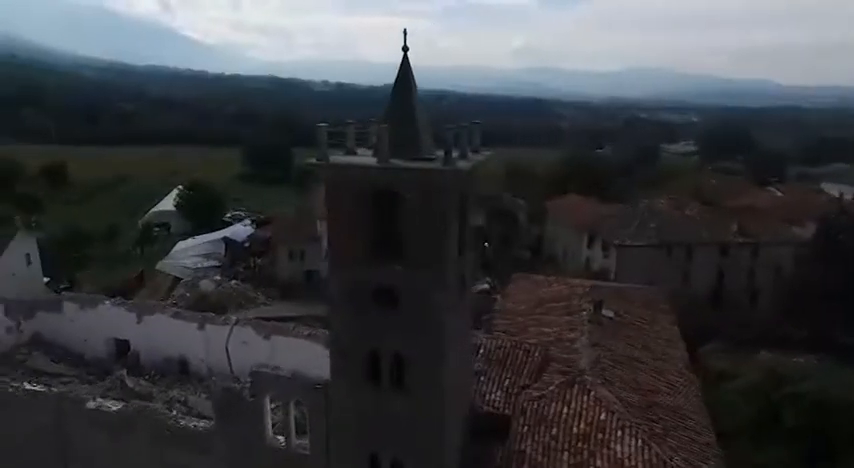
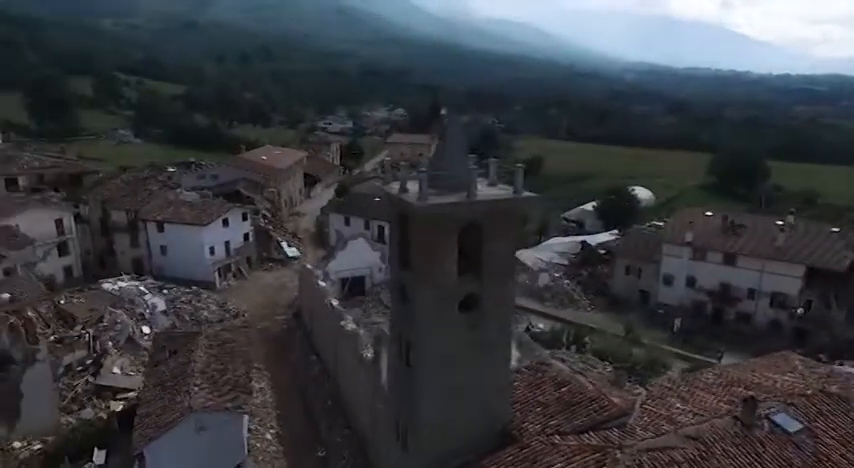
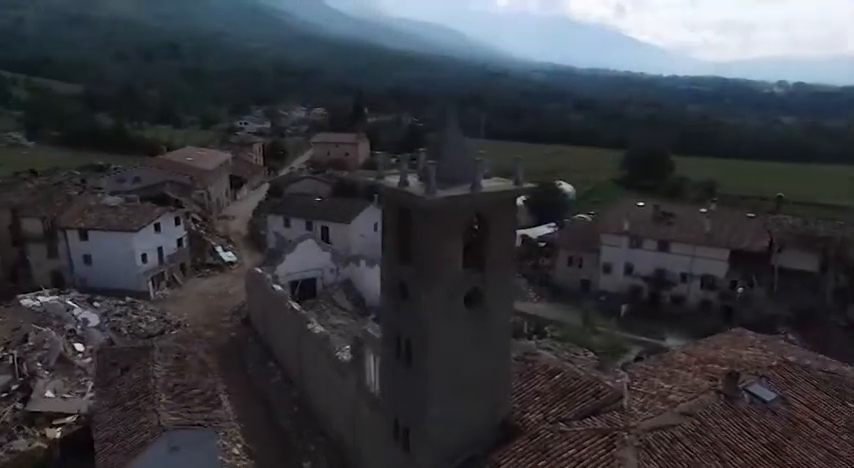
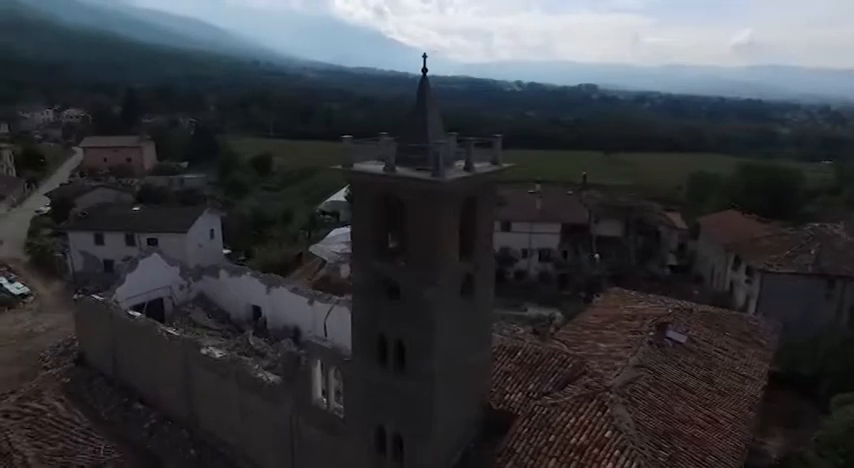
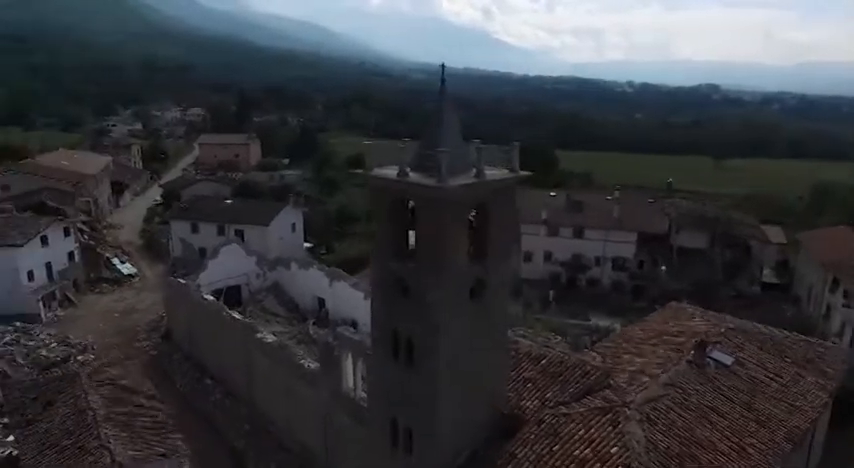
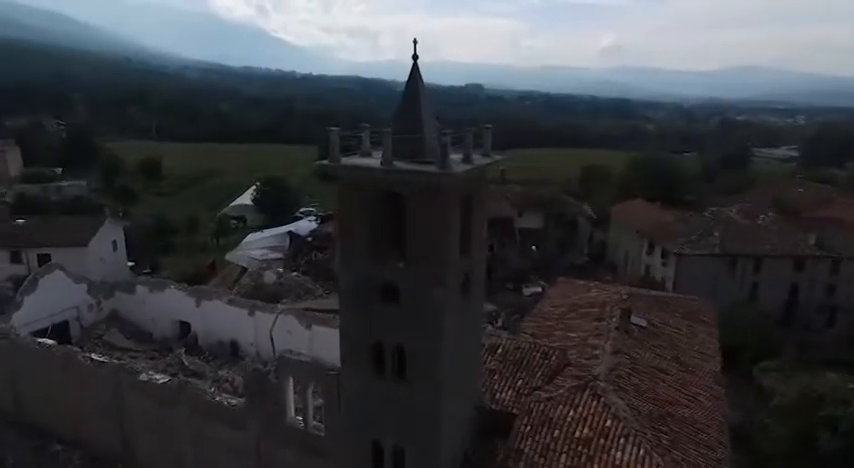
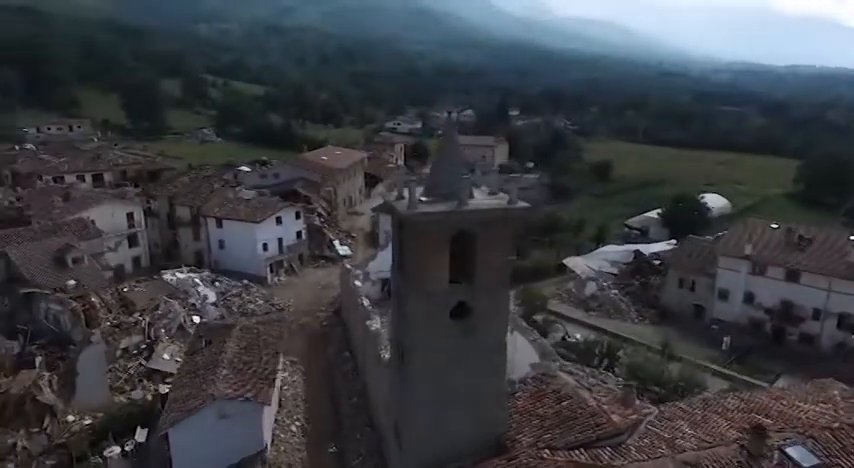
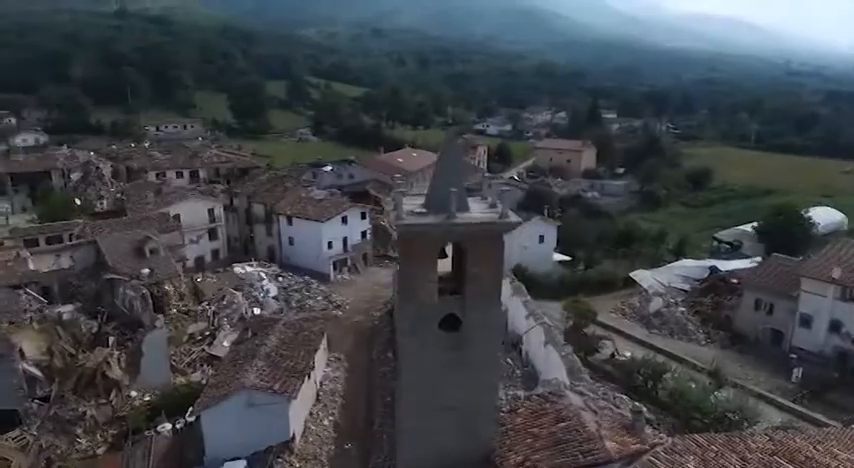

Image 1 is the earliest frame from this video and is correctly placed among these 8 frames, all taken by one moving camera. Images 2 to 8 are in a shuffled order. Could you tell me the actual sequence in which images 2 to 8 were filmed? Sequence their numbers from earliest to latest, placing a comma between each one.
6, 4, 5, 3, 2, 7, 8
